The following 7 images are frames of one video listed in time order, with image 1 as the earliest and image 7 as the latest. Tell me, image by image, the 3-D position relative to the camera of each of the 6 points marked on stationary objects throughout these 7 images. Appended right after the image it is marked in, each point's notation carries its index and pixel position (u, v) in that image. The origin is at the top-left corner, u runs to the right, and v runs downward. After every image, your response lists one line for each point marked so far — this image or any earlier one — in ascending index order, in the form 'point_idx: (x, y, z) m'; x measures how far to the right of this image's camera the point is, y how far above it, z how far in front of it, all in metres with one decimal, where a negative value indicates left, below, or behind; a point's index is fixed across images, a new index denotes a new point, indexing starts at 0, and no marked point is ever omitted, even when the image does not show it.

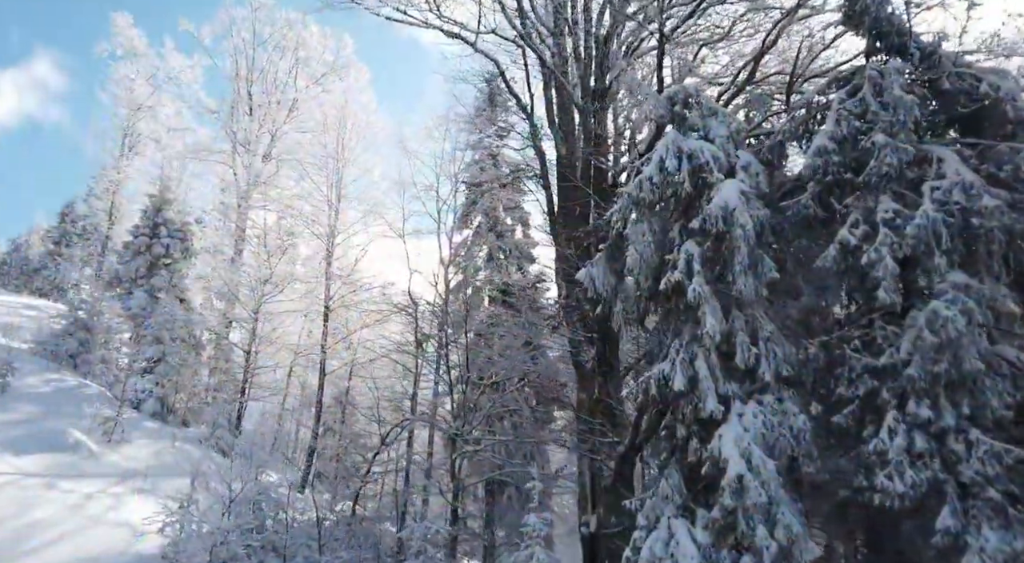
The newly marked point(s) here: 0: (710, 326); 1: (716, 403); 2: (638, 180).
0: (+1.7, -0.4, +5.6) m
1: (+1.7, -1.0, +5.5) m
2: (+1.3, +1.0, +6.6) m
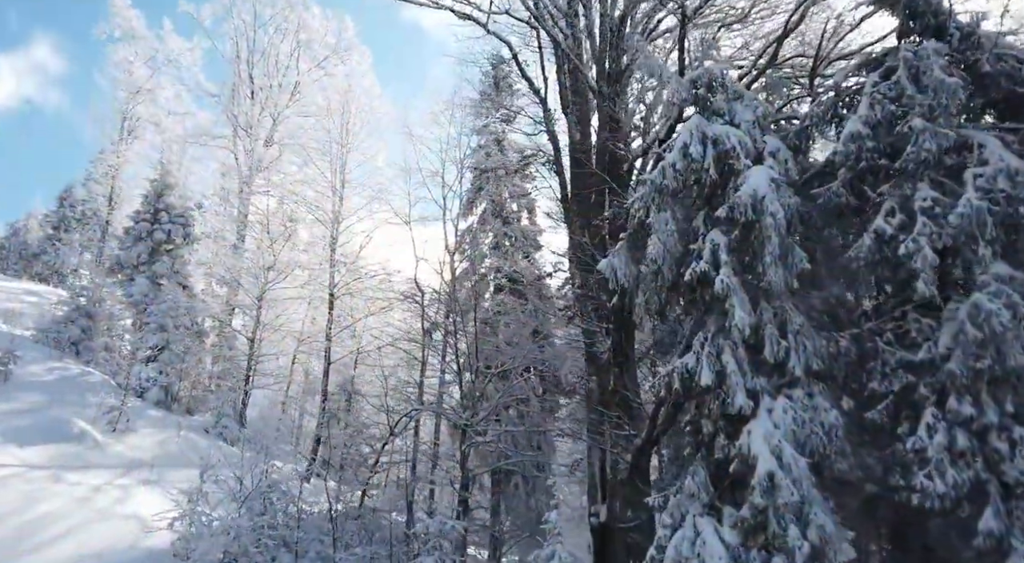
0: (+1.9, -0.3, +5.4) m
1: (+1.9, -1.0, +5.3) m
2: (+1.5, +1.1, +6.4) m
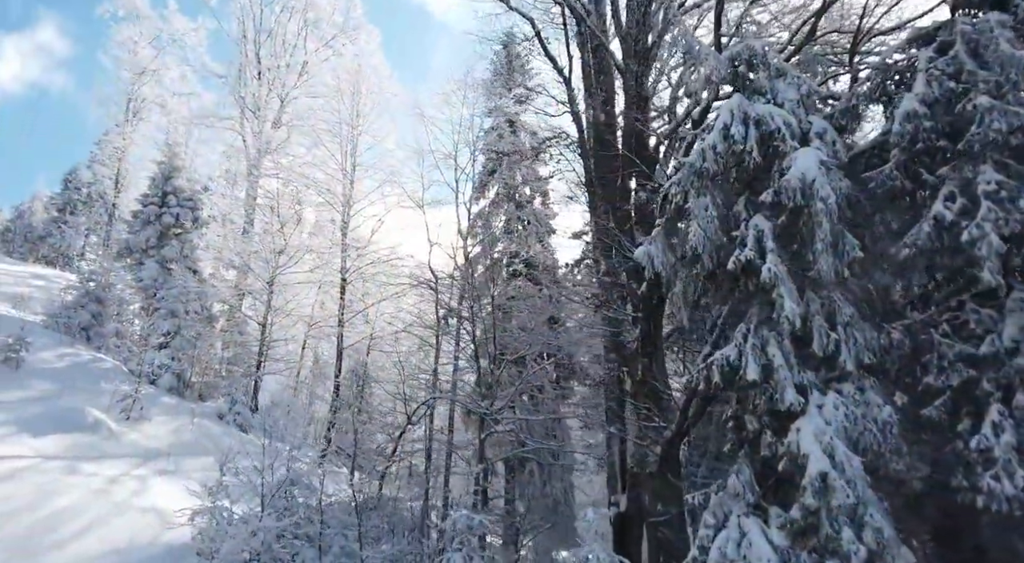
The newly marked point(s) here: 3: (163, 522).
0: (+2.2, -0.2, +5.1) m
1: (+2.2, -0.9, +5.0) m
2: (+1.7, +1.2, +6.0) m
3: (-3.8, -2.6, +7.0) m
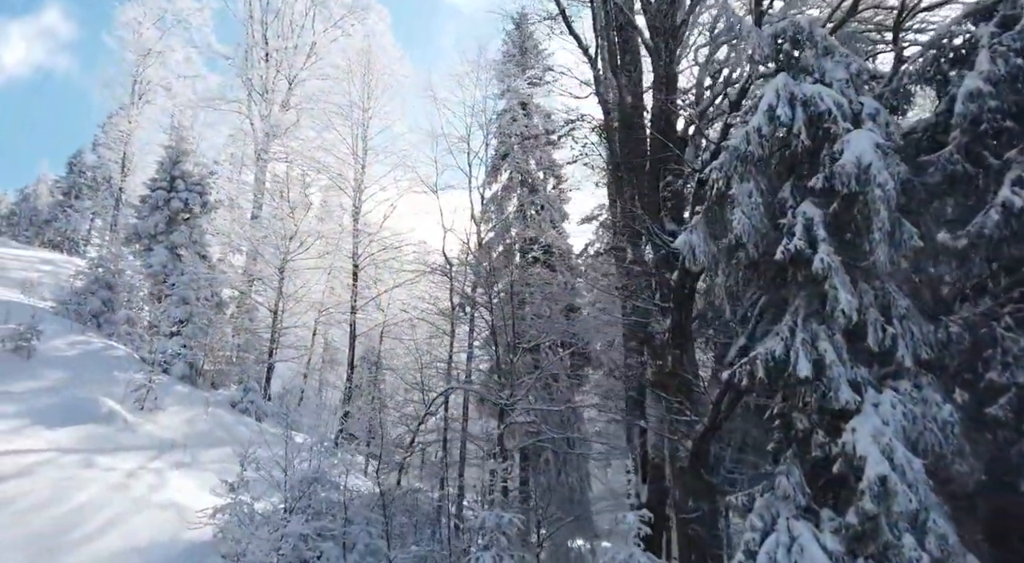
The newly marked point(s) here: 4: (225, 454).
0: (+2.5, -0.2, +4.8) m
1: (+2.5, -0.8, +4.8) m
2: (+2.0, +1.3, +5.7) m
3: (-3.5, -2.5, +6.8) m
4: (-4.3, -2.6, +9.8) m
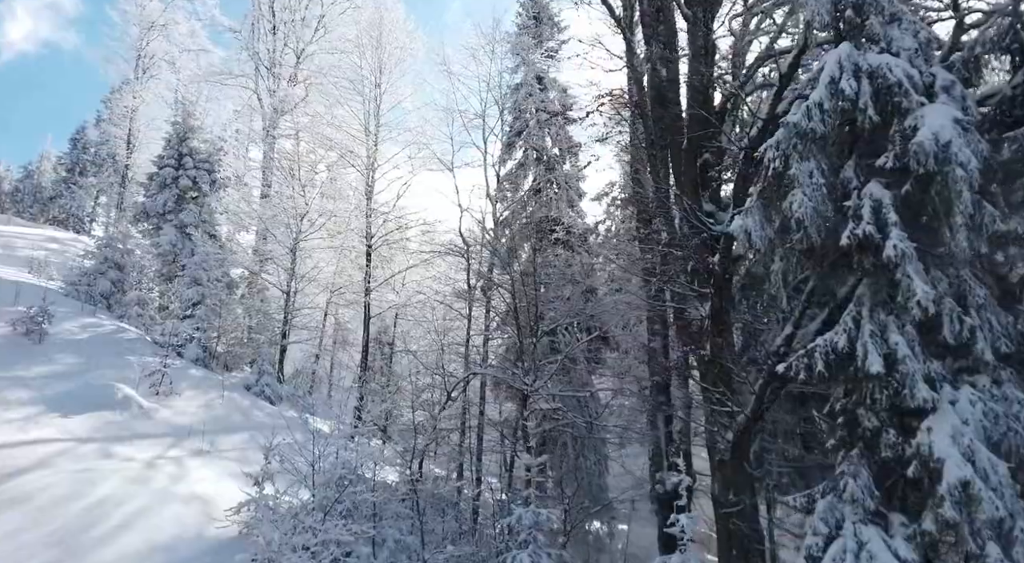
0: (+2.8, -0.1, +4.5) m
1: (+2.8, -0.7, +4.4) m
2: (+2.4, +1.4, +5.3) m
3: (-3.1, -2.3, +6.6) m
4: (-4.0, -2.4, +9.6) m
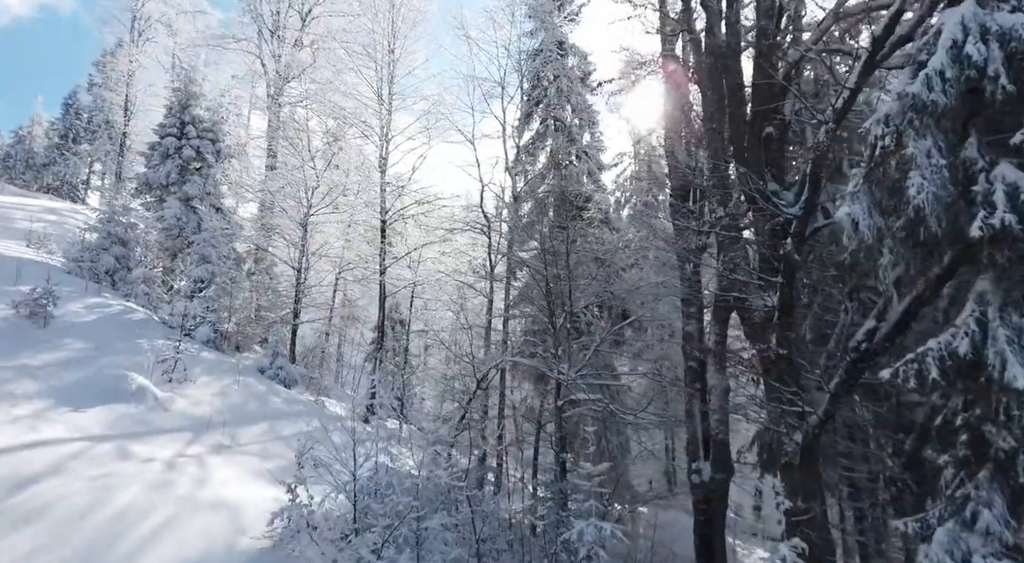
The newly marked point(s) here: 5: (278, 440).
0: (+3.3, -0.1, +3.8) m
1: (+3.3, -0.7, +3.8) m
2: (+2.9, +1.5, +4.6) m
3: (-2.6, -2.2, +6.1) m
4: (-3.5, -2.1, +9.0) m
5: (-3.3, -2.2, +9.2) m
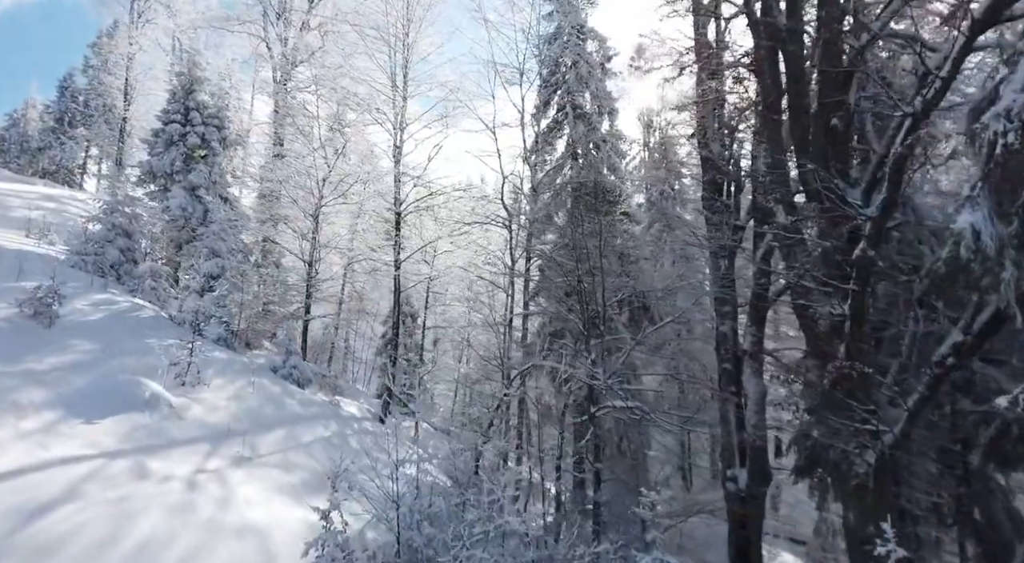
0: (+3.8, -0.2, +3.3) m
1: (+3.8, -0.9, +3.3) m
2: (+3.4, +1.4, +4.1) m
3: (-2.1, -2.3, +5.6) m
4: (-3.0, -2.1, +8.6) m
5: (-2.9, -2.2, +8.7) m
